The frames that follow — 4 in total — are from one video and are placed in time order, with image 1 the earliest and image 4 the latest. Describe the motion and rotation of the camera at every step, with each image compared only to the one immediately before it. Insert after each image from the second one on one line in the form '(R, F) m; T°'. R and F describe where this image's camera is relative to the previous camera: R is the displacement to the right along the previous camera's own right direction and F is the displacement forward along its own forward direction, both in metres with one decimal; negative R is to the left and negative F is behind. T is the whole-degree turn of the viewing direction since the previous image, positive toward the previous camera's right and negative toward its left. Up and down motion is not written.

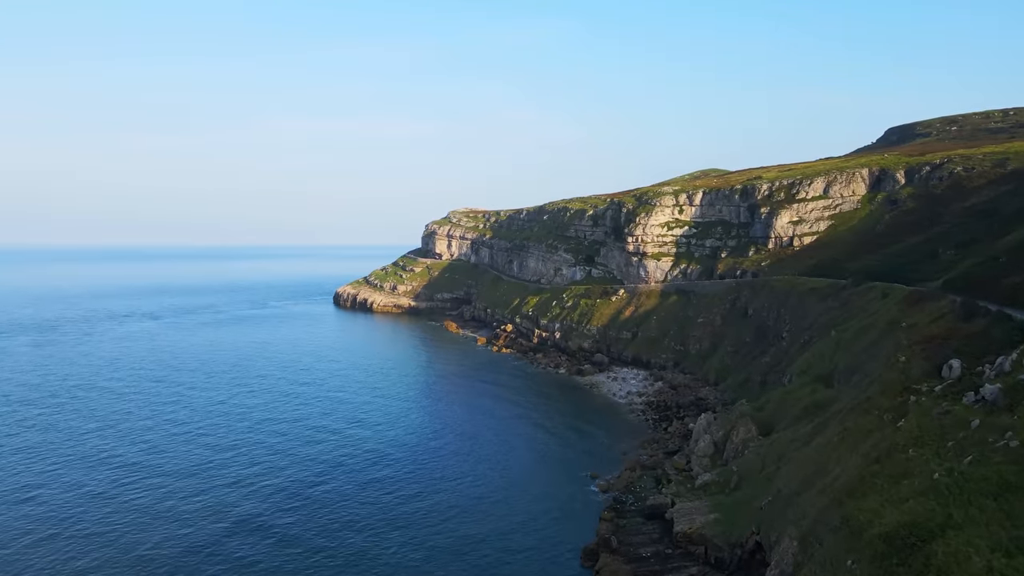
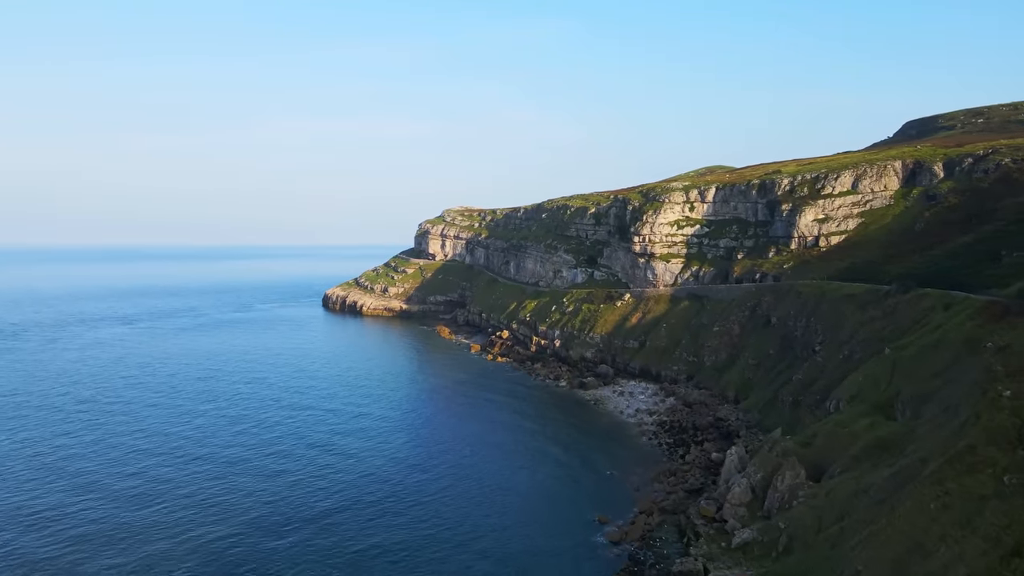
(+0.5, +10.1) m; 0°
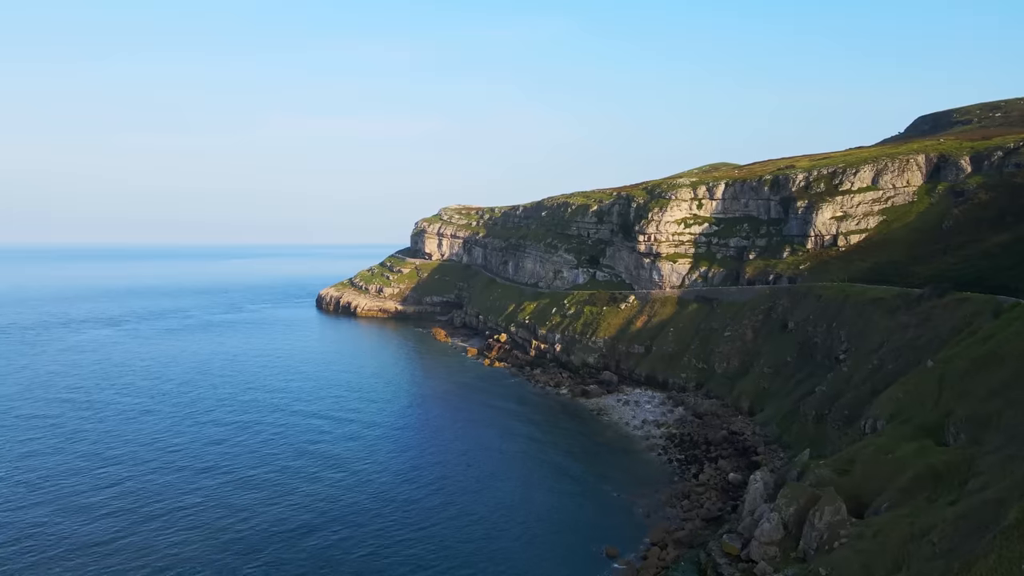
(+0.2, +5.8) m; 0°
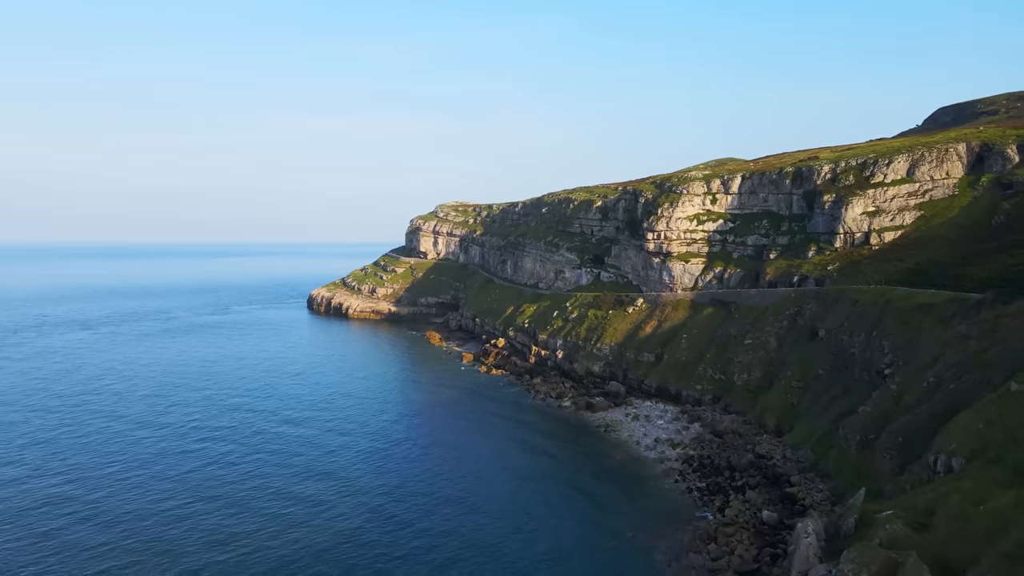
(+0.2, +8.4) m; 0°
